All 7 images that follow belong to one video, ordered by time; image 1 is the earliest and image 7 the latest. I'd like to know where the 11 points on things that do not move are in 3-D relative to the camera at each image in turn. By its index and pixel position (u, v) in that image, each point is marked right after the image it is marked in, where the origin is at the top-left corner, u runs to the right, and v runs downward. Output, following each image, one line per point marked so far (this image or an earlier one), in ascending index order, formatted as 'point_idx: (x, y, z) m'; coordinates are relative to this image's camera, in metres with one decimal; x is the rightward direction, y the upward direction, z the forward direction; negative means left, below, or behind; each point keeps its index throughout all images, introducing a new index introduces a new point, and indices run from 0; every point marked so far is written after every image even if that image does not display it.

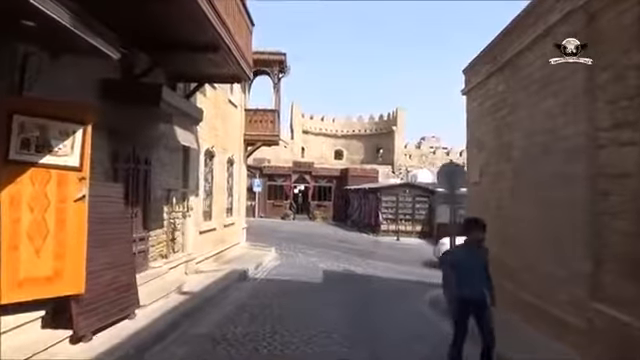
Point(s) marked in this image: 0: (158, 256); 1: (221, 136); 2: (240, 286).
0: (-4.0, -1.9, +12.1) m
1: (-3.7, +1.7, +18.3) m
2: (-2.3, -3.1, +14.3) m
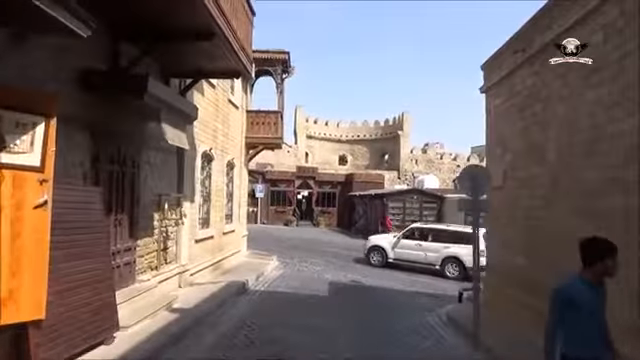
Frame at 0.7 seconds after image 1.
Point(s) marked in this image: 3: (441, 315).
0: (-3.9, -2.0, +10.9) m
1: (-3.5, +1.5, +17.2) m
2: (-2.2, -3.3, +13.2) m
3: (+3.4, -3.8, +13.4) m
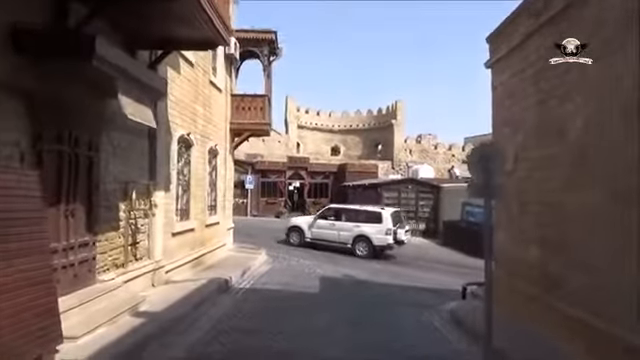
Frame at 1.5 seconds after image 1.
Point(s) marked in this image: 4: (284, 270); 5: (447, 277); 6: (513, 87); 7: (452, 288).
0: (-4.1, -1.7, +9.6) m
1: (-3.8, +1.9, +15.8) m
2: (-2.4, -2.9, +11.9) m
3: (+3.1, -3.4, +12.2) m
4: (-1.3, -3.3, +17.5) m
5: (+4.8, -3.7, +18.4) m
6: (+4.0, +1.9, +10.1) m
7: (+4.4, -3.6, +16.1) m
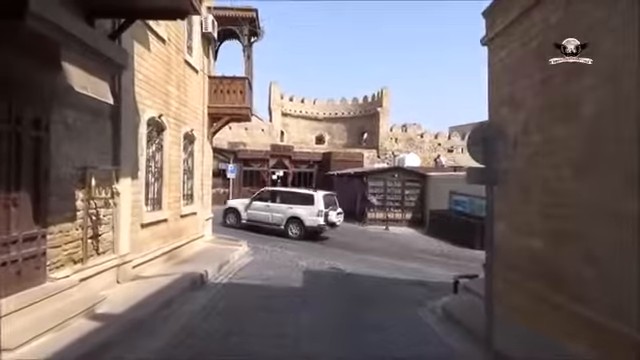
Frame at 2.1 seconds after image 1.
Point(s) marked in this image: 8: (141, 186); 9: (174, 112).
0: (-4.4, -1.4, +8.5) m
1: (-4.3, +2.3, +14.6) m
2: (-2.8, -2.6, +10.9) m
3: (+2.7, -3.0, +11.4) m
4: (-1.9, -2.8, +16.6) m
5: (+4.2, -3.2, +17.6) m
6: (+3.7, +2.2, +9.2) m
7: (+3.8, -3.2, +15.3) m
8: (-4.3, -0.1, +11.7) m
9: (-4.3, +2.0, +14.4) m
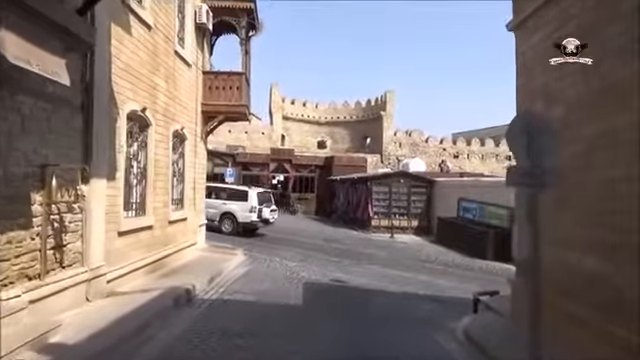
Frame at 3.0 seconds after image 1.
0: (-4.4, -1.4, +7.1) m
1: (-4.3, +2.2, +13.2) m
2: (-2.8, -2.6, +9.4) m
3: (+2.8, -3.1, +9.9) m
4: (-1.8, -3.0, +15.1) m
5: (+4.3, -3.4, +16.1) m
6: (+3.8, +2.2, +7.8) m
7: (+3.9, -3.3, +13.8) m
8: (-4.2, -0.2, +10.3) m
9: (-4.3, +1.9, +13.0) m
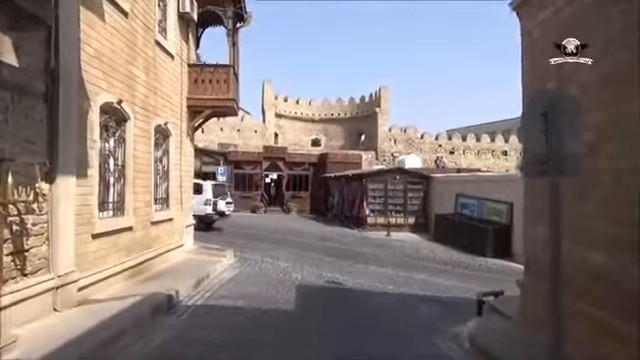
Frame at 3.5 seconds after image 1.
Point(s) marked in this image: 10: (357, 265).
0: (-4.5, -1.4, +6.2) m
1: (-4.5, +2.3, +12.4) m
2: (-2.9, -2.6, +8.6) m
3: (+2.6, -3.0, +9.2) m
4: (-2.0, -2.9, +14.3) m
5: (+4.1, -3.2, +15.4) m
6: (+3.6, +2.3, +7.0) m
7: (+3.7, -3.1, +13.1) m
8: (-4.4, -0.1, +9.4) m
9: (-4.5, +2.0, +12.1) m
10: (+1.4, -3.1, +17.8) m
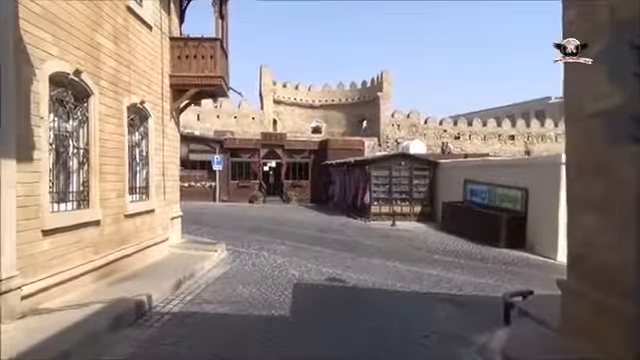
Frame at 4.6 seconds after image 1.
0: (-4.6, -1.2, +4.6) m
1: (-4.6, +2.6, +10.7) m
2: (-2.9, -2.3, +7.0) m
3: (+2.6, -2.7, +7.6) m
4: (-2.0, -2.5, +12.7) m
5: (+4.1, -2.8, +13.8) m
6: (+3.5, +2.6, +5.3) m
7: (+3.7, -2.7, +11.5) m
8: (-4.5, +0.1, +7.8) m
9: (-4.6, +2.3, +10.4) m
10: (+1.4, -2.6, +16.2) m
